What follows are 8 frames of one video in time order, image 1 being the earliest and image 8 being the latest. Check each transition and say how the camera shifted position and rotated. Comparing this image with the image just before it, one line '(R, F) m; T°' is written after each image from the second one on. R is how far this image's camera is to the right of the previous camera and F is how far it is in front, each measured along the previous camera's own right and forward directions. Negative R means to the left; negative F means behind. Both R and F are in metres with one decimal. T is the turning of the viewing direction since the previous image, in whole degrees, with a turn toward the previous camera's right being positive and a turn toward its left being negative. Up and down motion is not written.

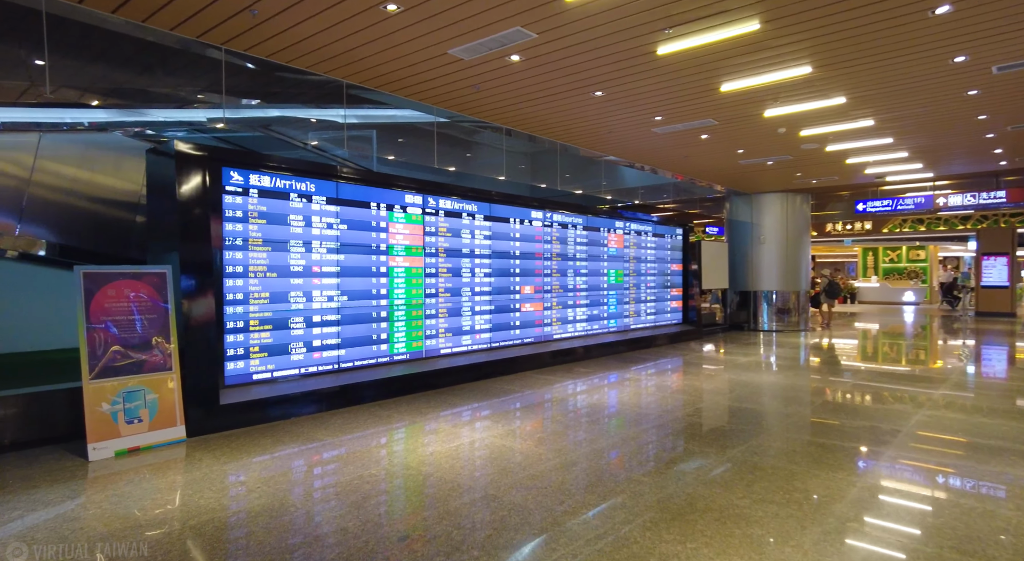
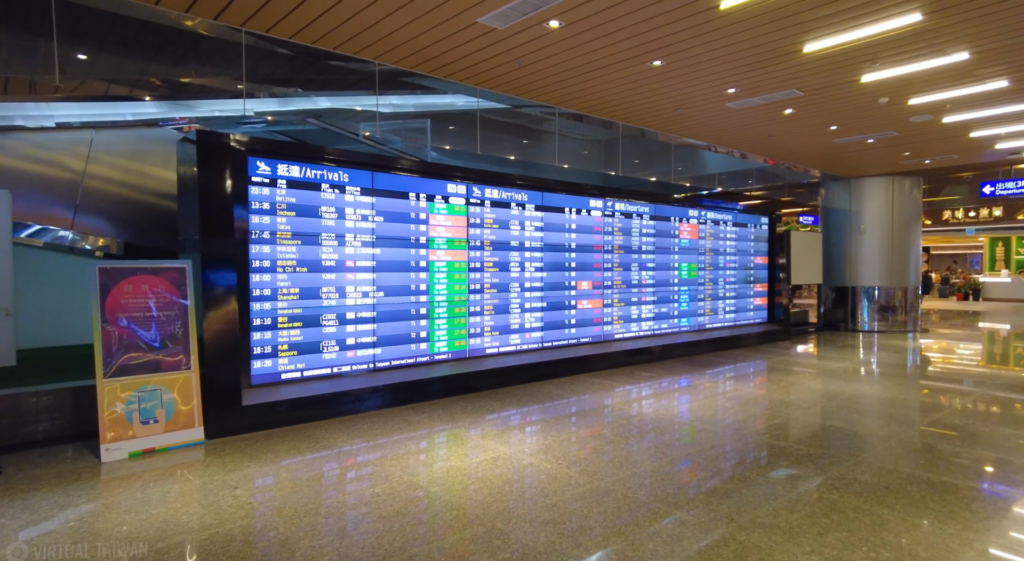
(+0.3, +0.5) m; -8°
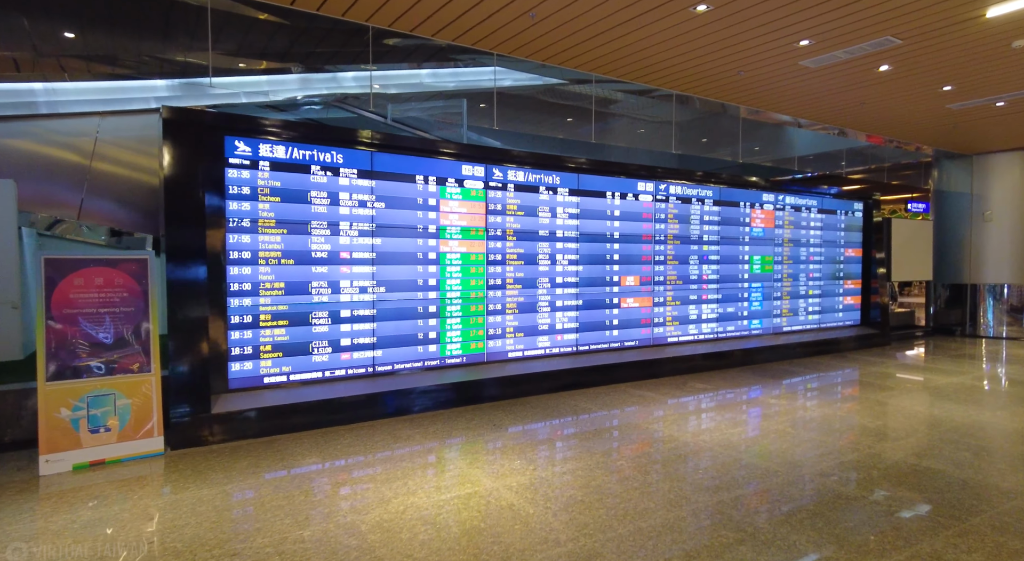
(+0.5, +0.8) m; -8°
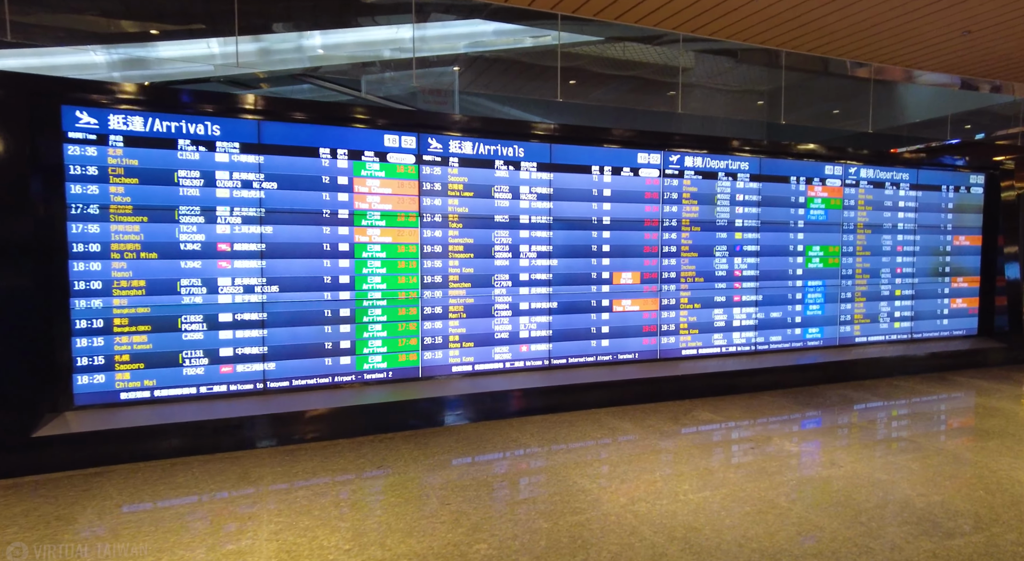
(+1.2, +1.1) m; -11°
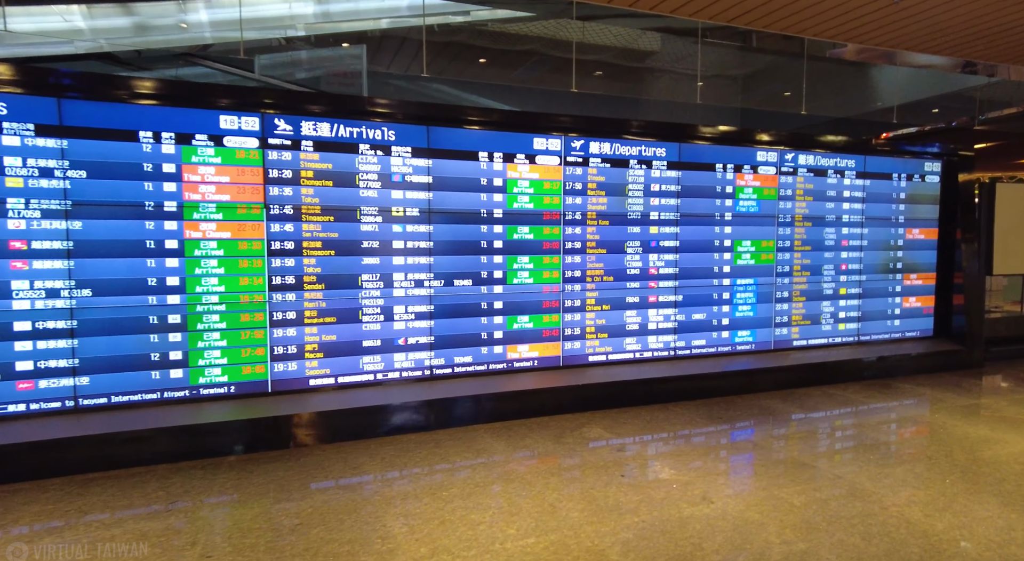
(+0.8, +0.5) m; 0°
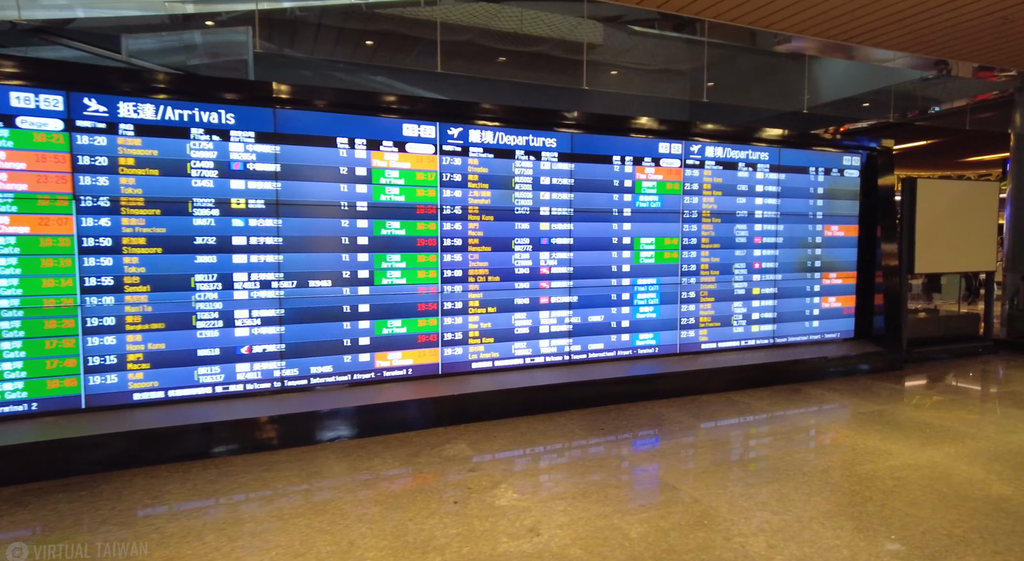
(+0.7, +0.3) m; +2°
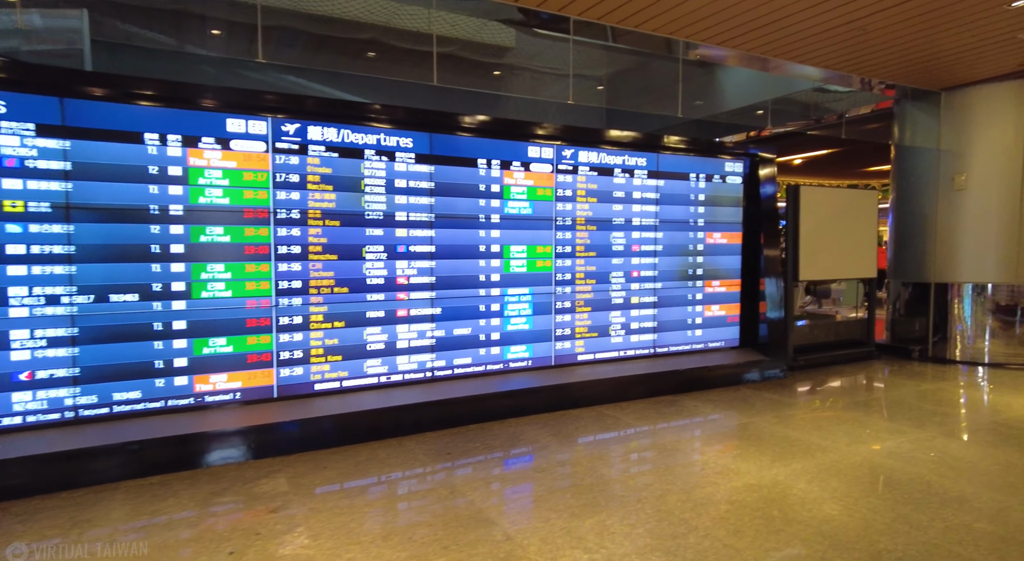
(+0.6, +0.3) m; +5°
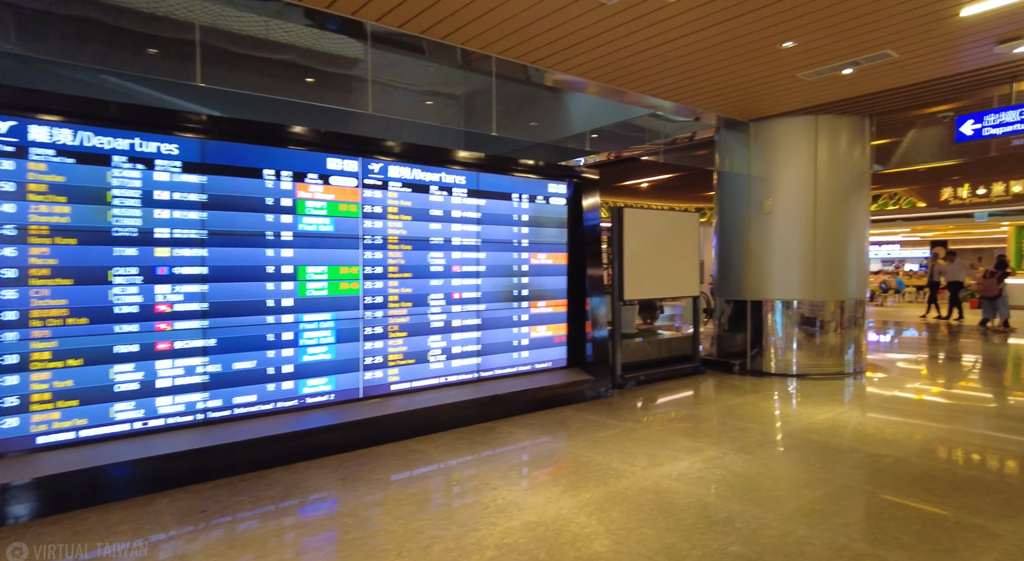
(+0.5, +0.2) m; +11°
